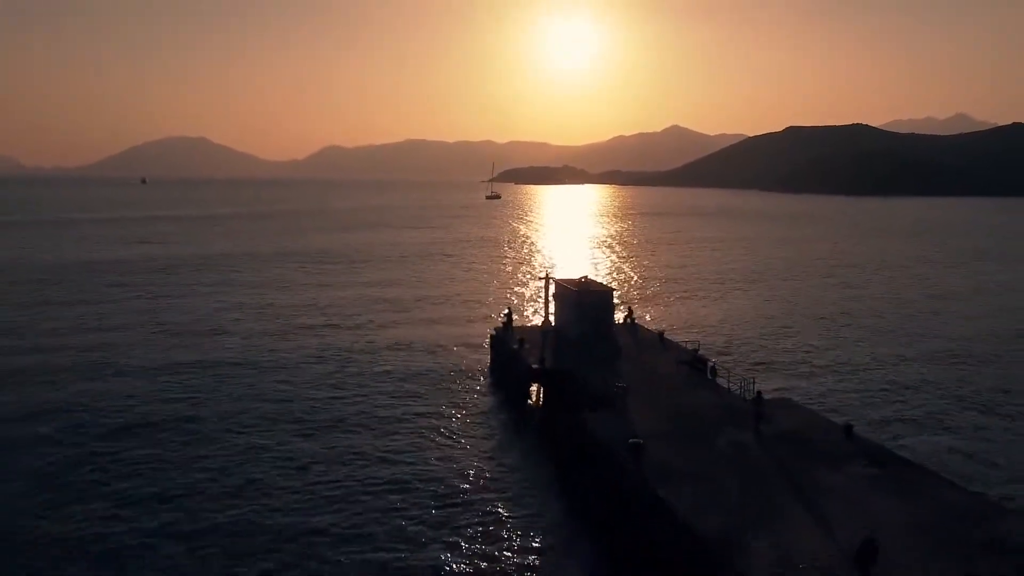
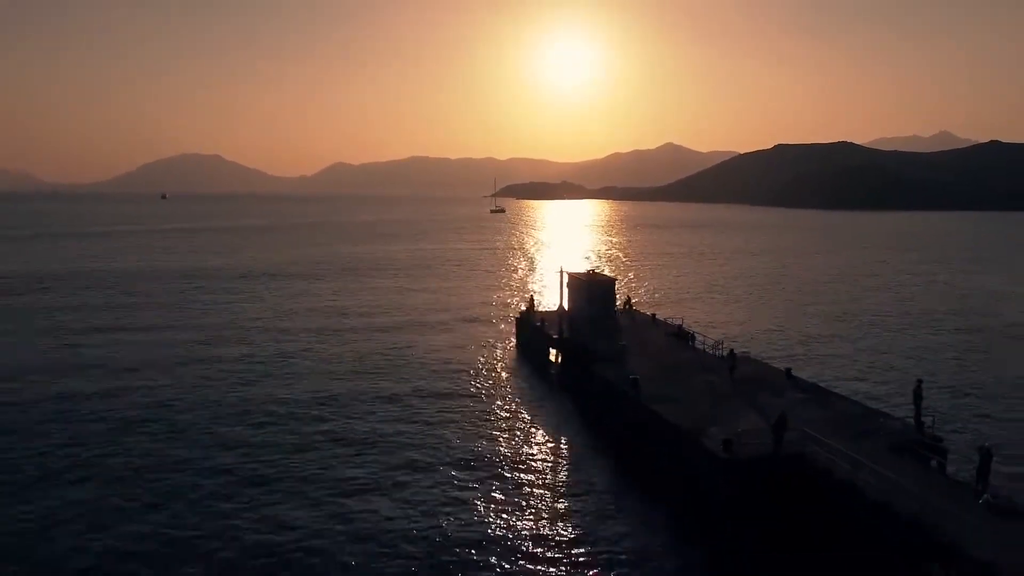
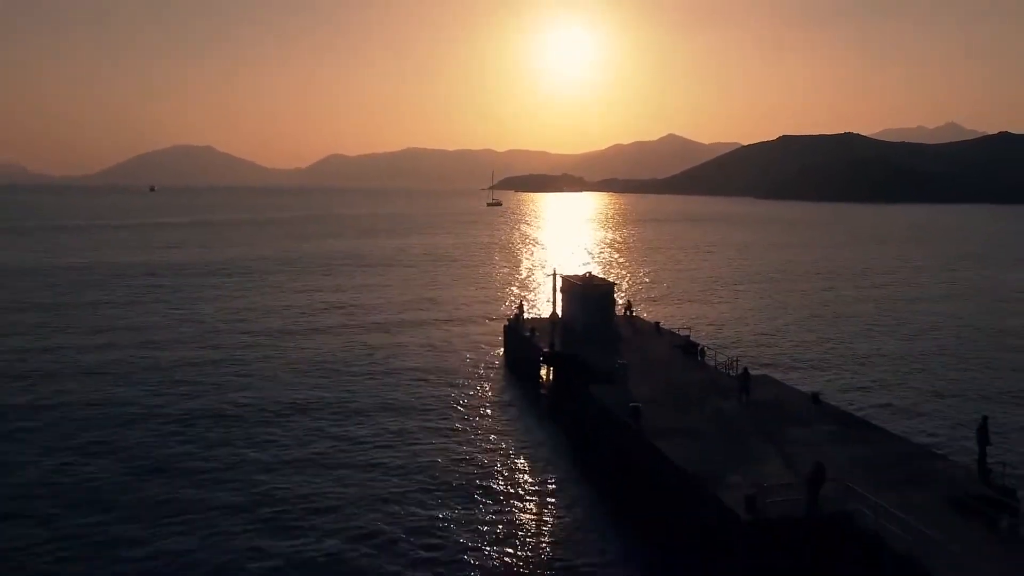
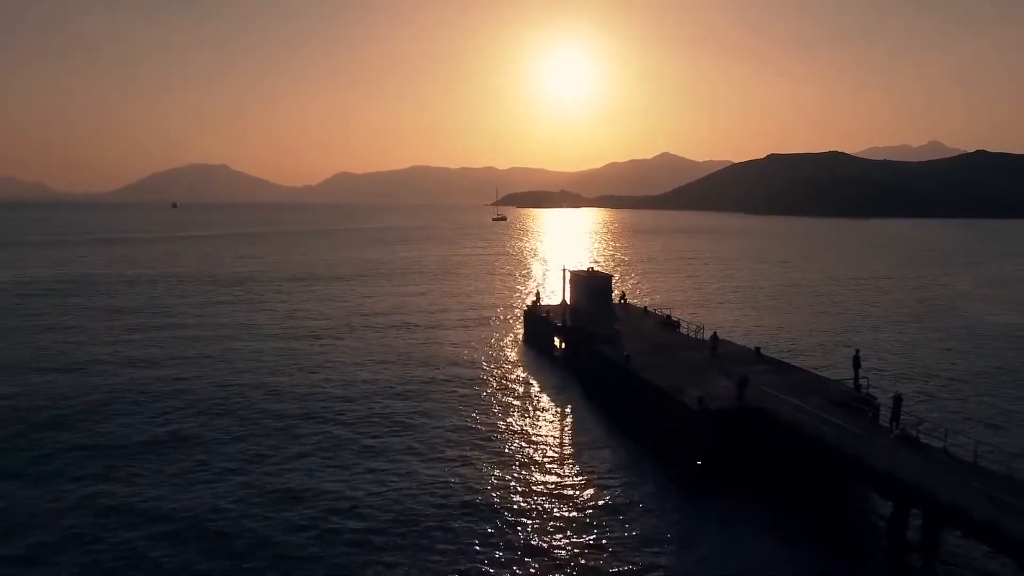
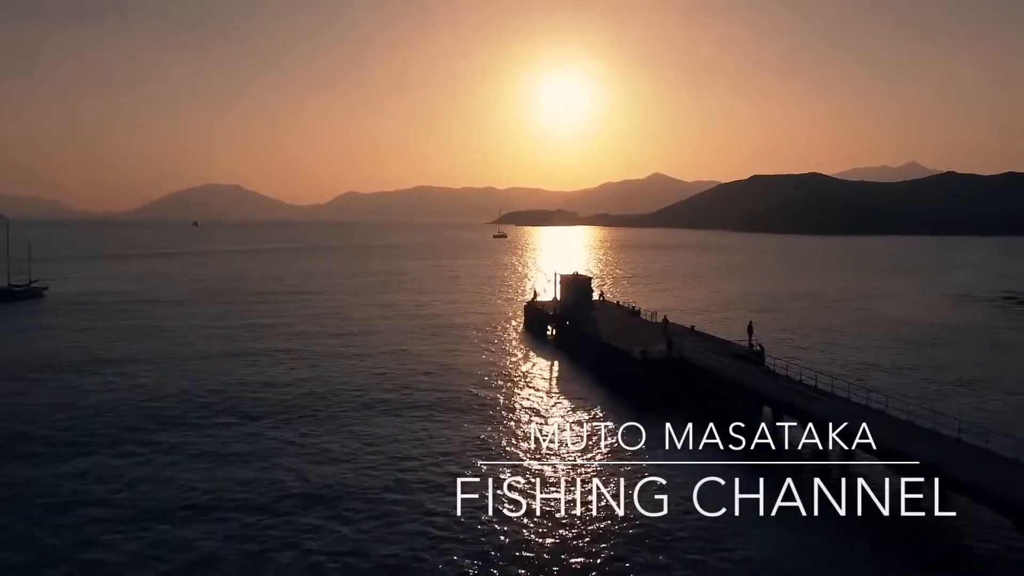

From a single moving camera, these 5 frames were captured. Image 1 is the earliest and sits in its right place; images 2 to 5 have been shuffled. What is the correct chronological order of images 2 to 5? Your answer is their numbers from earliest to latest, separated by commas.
3, 2, 4, 5
